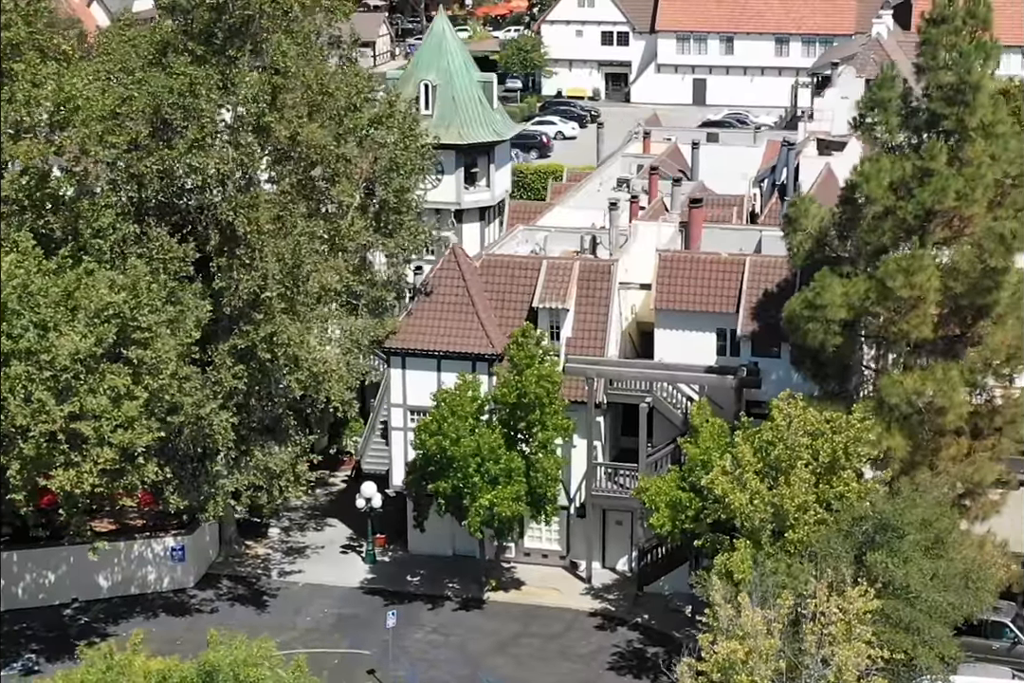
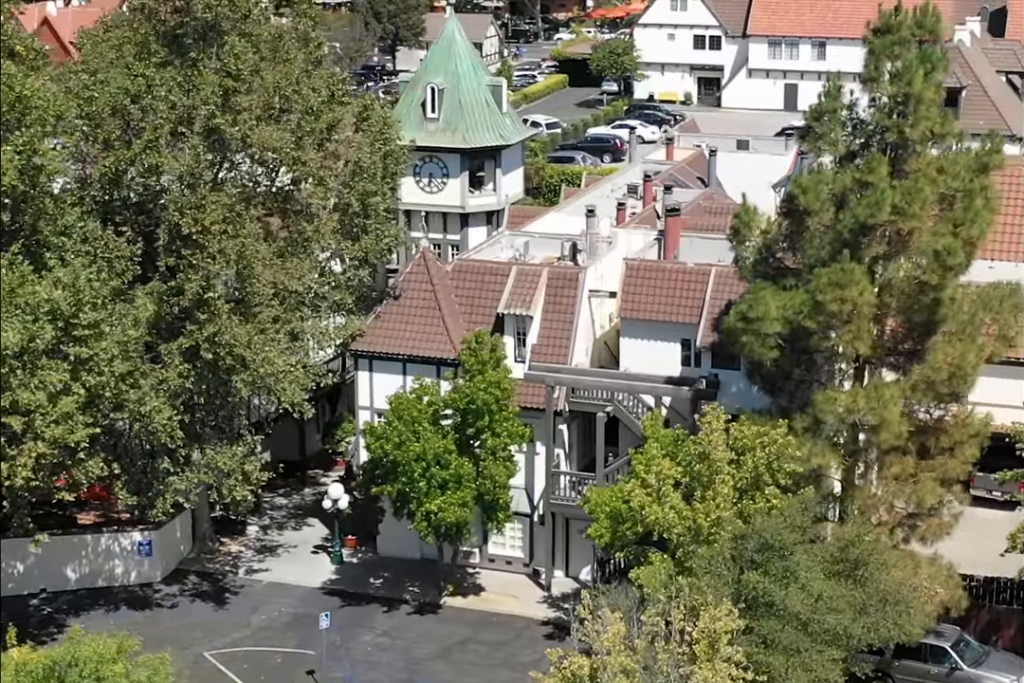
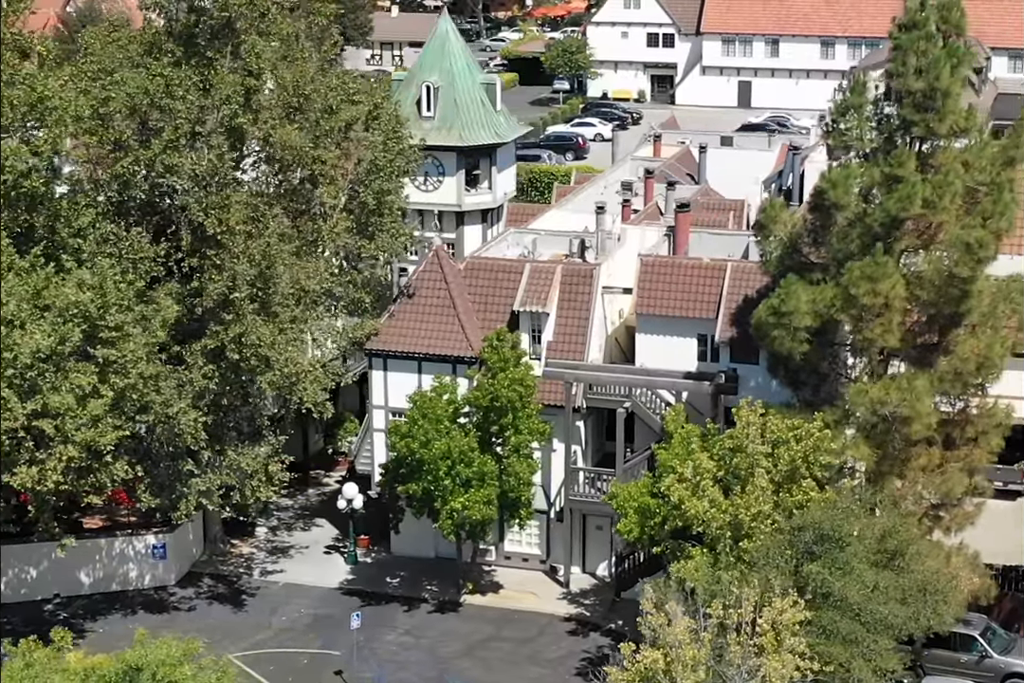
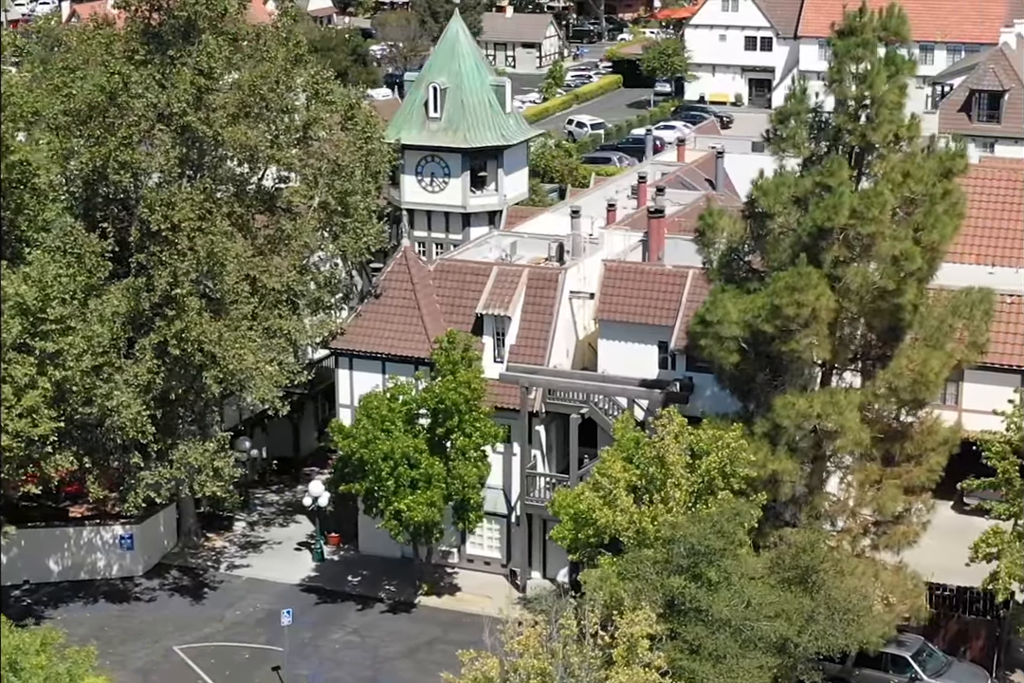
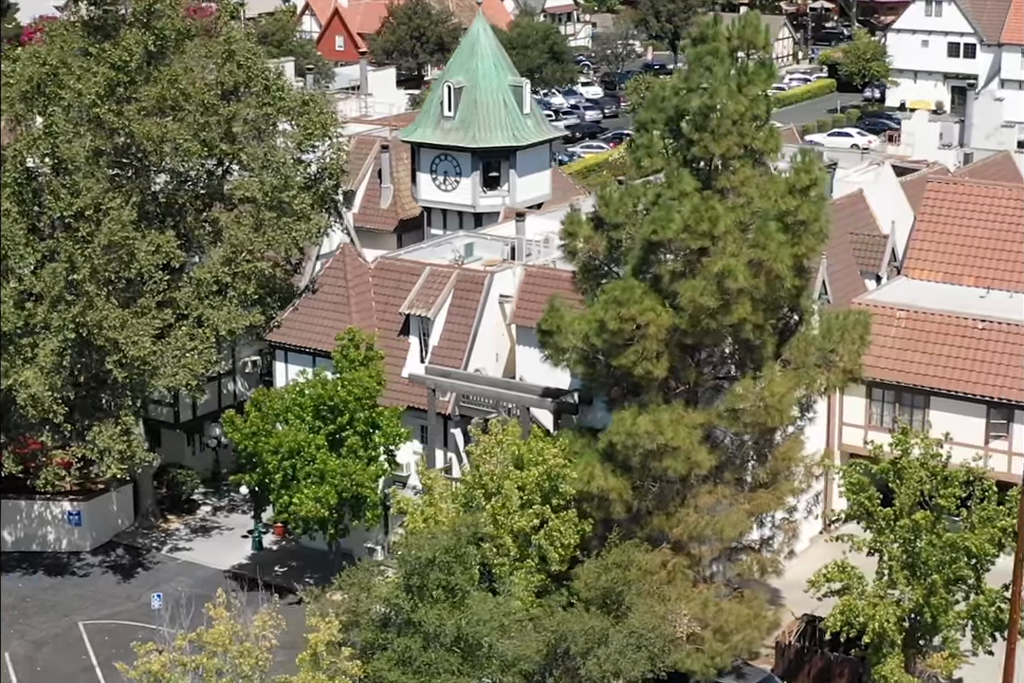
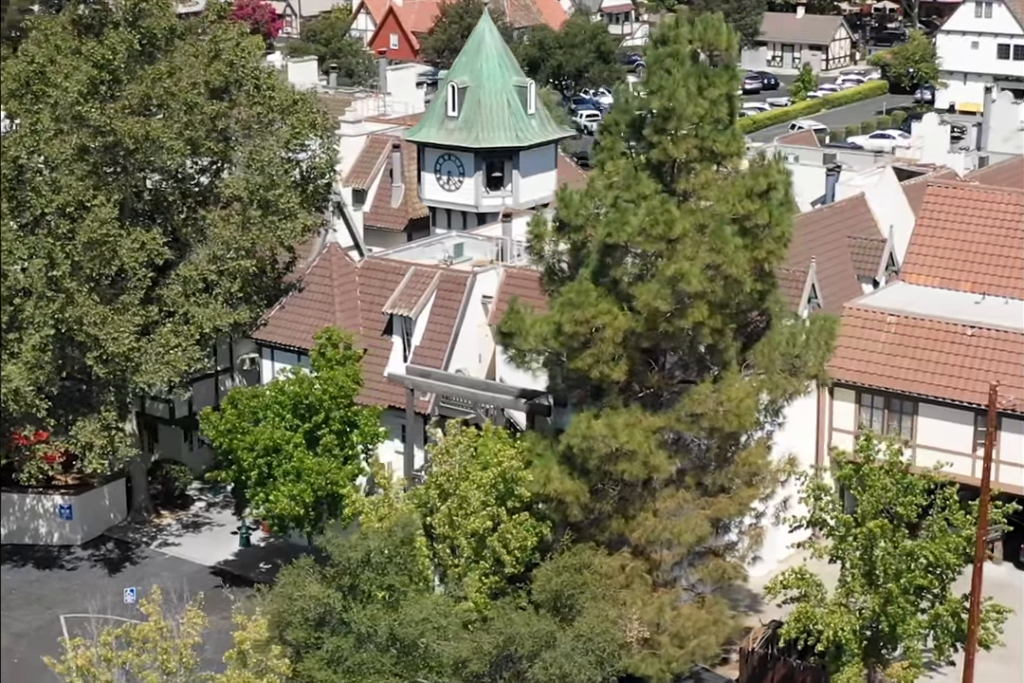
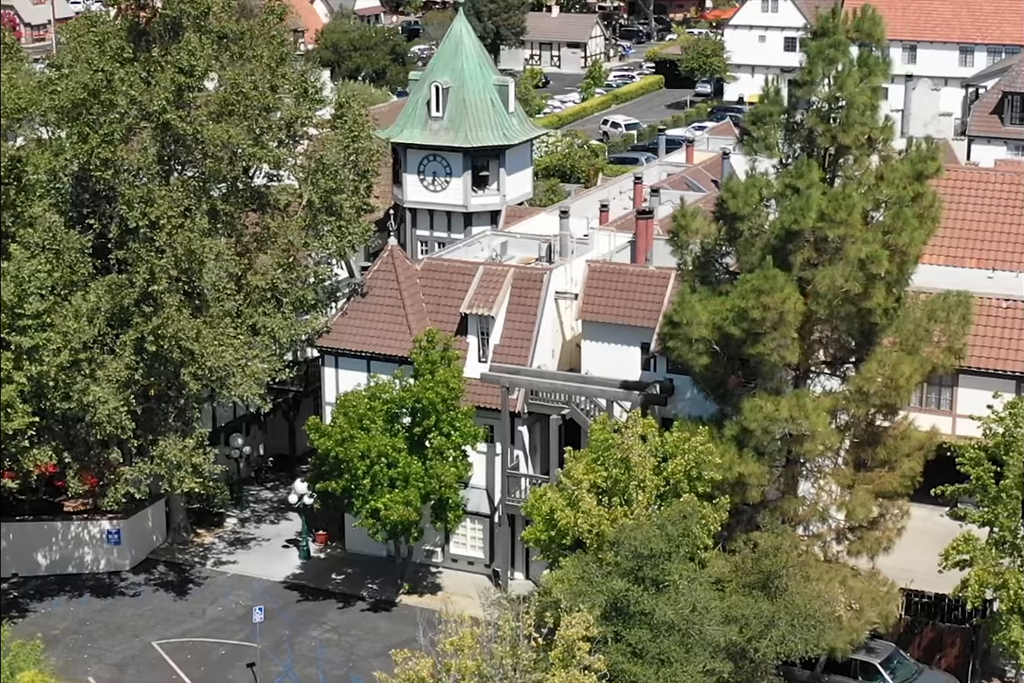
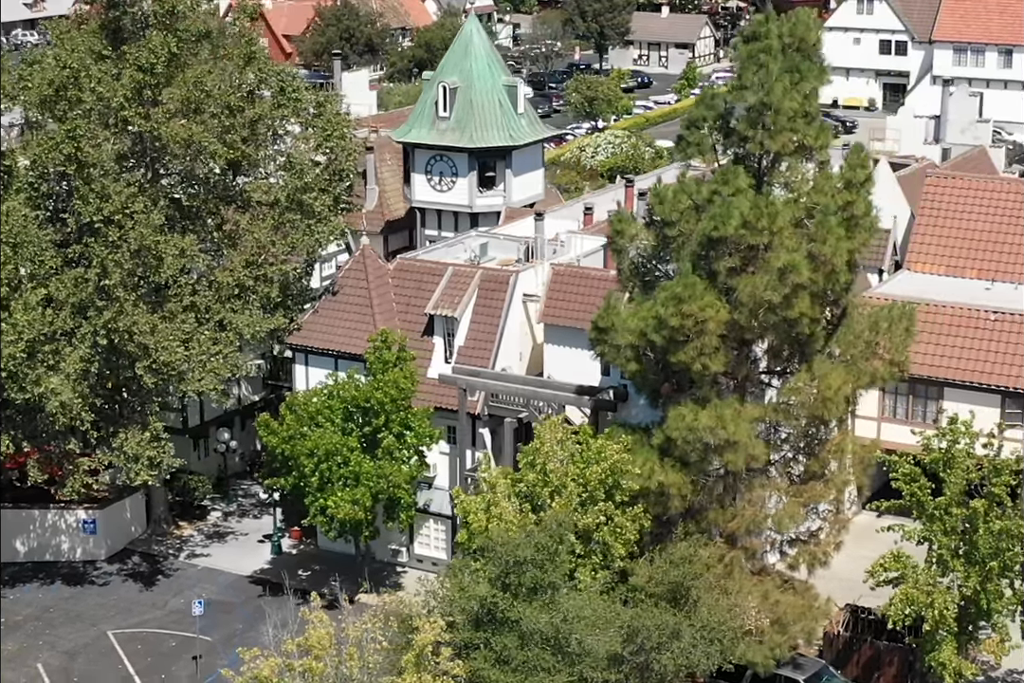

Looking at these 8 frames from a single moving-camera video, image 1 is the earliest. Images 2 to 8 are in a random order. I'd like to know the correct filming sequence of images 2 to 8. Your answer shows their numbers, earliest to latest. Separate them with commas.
3, 2, 4, 7, 8, 5, 6
